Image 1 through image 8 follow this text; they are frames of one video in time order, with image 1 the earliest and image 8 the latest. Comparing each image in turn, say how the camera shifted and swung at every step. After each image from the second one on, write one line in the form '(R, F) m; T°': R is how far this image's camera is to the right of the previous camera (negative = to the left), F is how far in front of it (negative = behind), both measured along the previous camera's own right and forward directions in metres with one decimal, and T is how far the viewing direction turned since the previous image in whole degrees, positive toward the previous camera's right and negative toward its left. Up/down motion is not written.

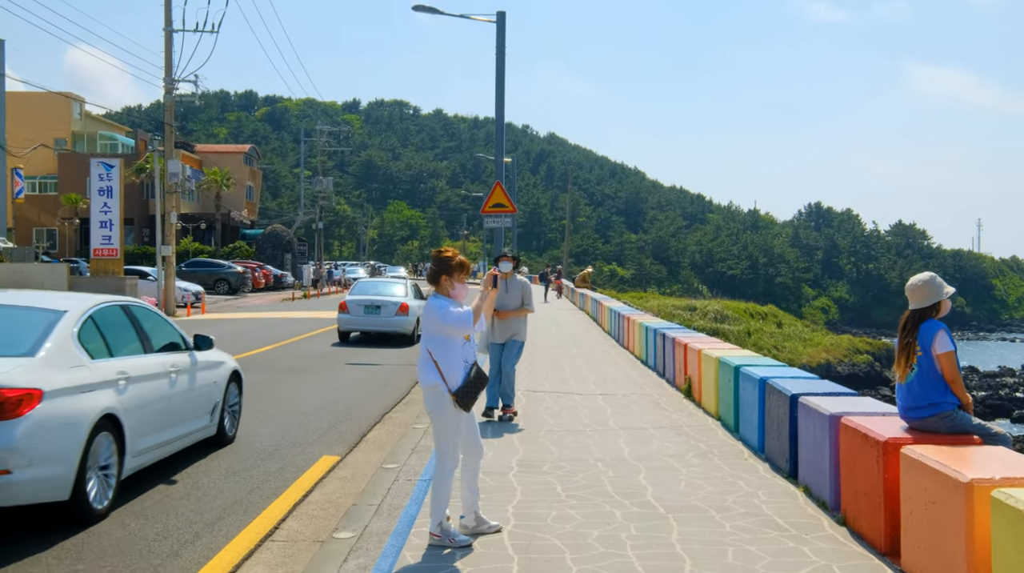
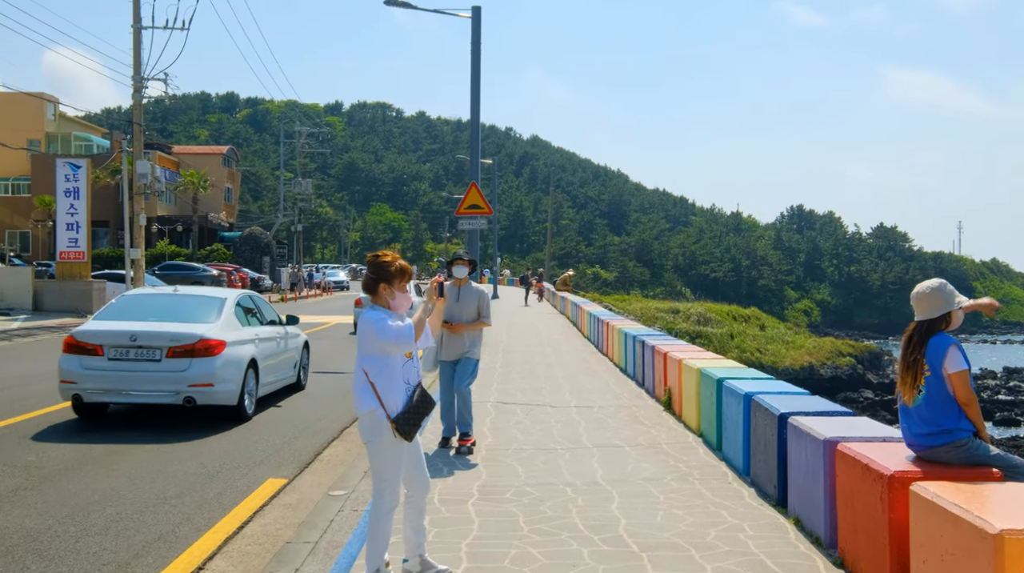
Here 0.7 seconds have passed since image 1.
(+0.2, +0.6) m; +1°
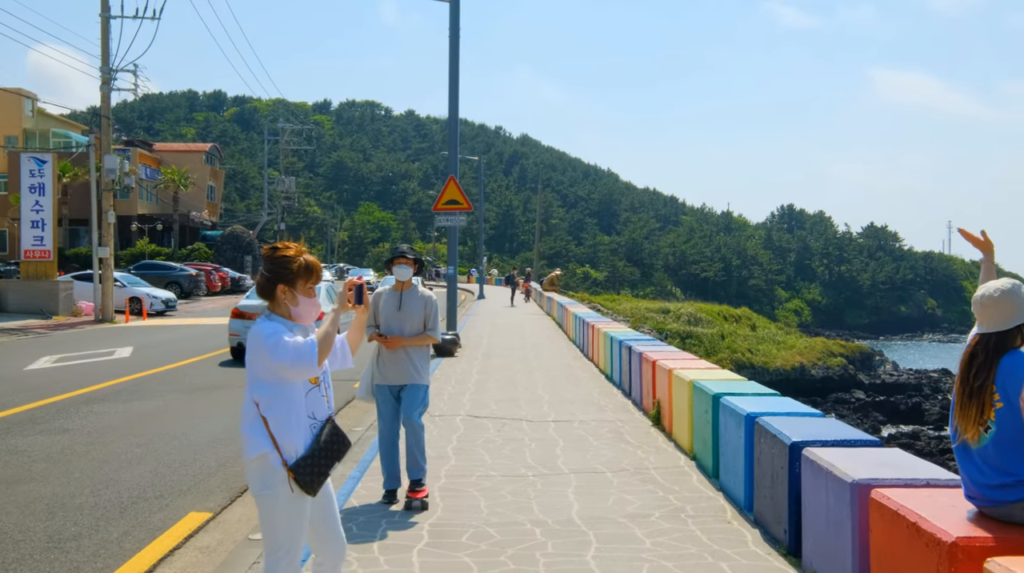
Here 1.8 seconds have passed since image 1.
(+0.2, +1.0) m; +1°
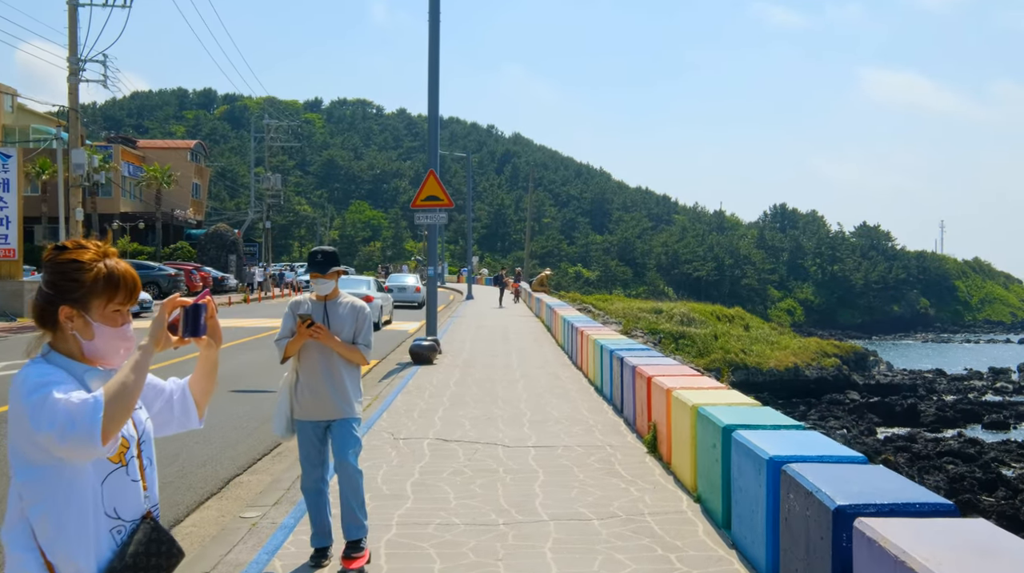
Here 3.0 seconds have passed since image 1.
(+0.2, +1.1) m; 0°
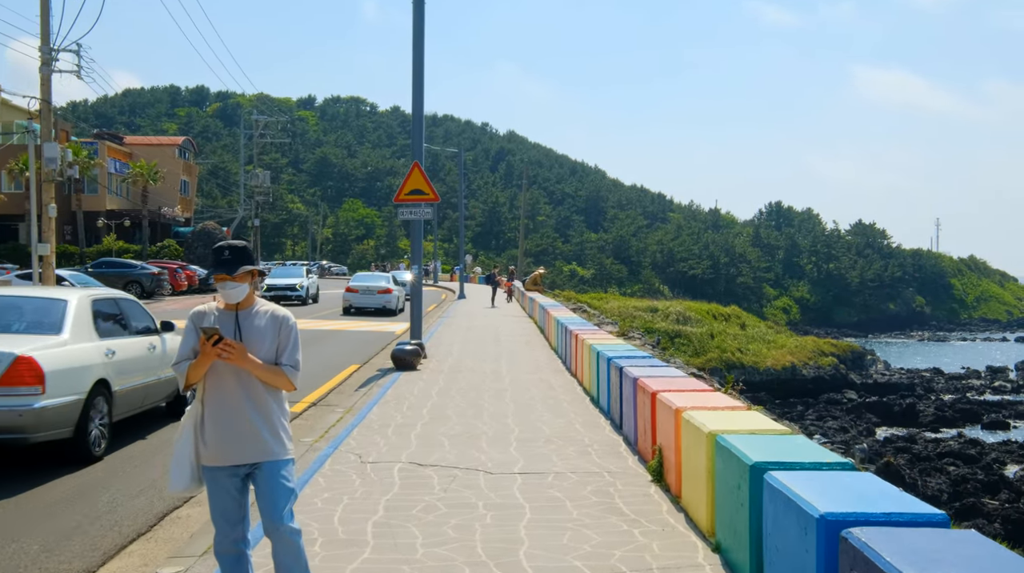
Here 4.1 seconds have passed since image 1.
(+0.1, +1.0) m; 0°
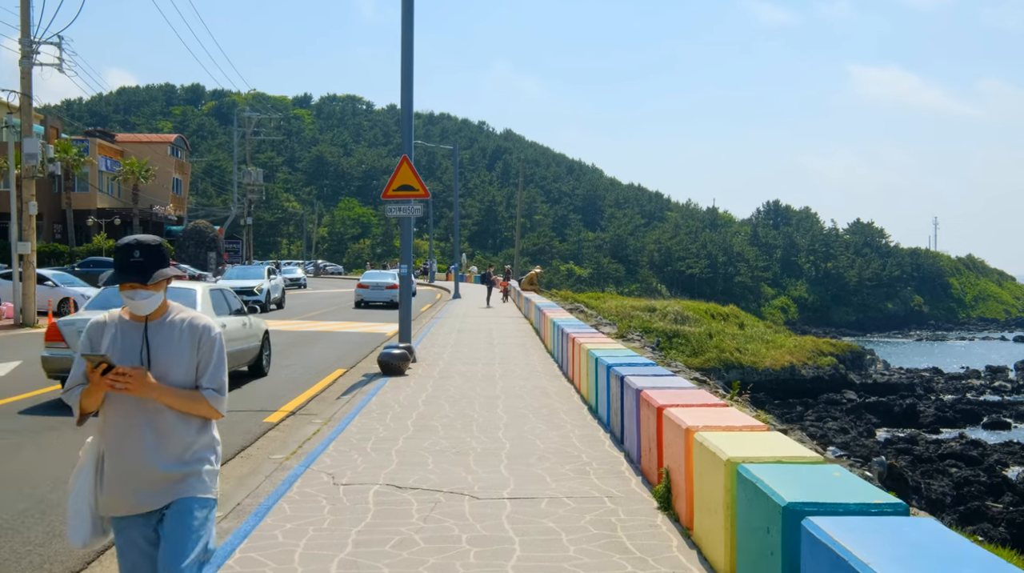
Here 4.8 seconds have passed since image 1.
(+0.1, +0.7) m; 0°
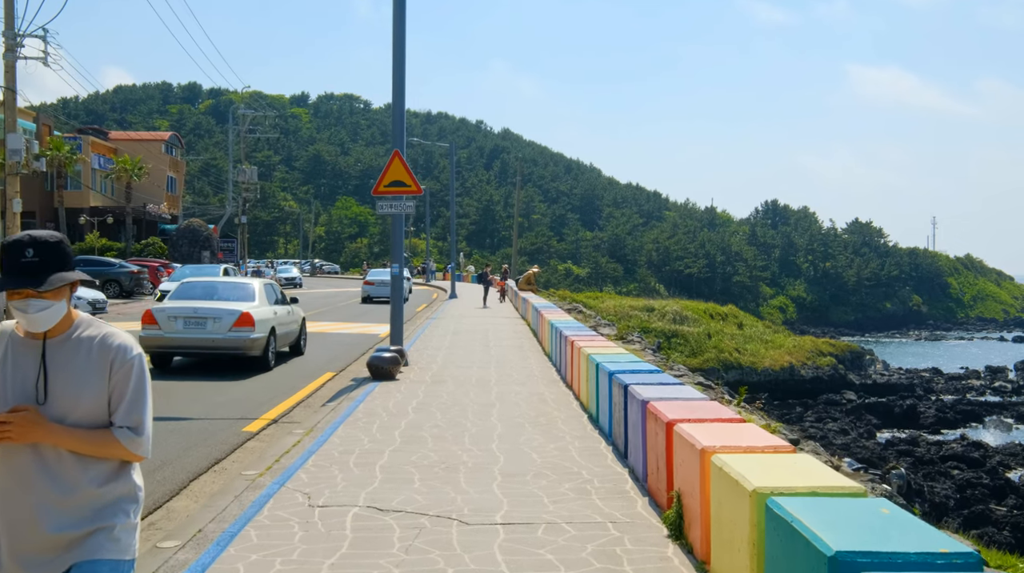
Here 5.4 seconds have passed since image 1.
(0.0, +0.6) m; 0°
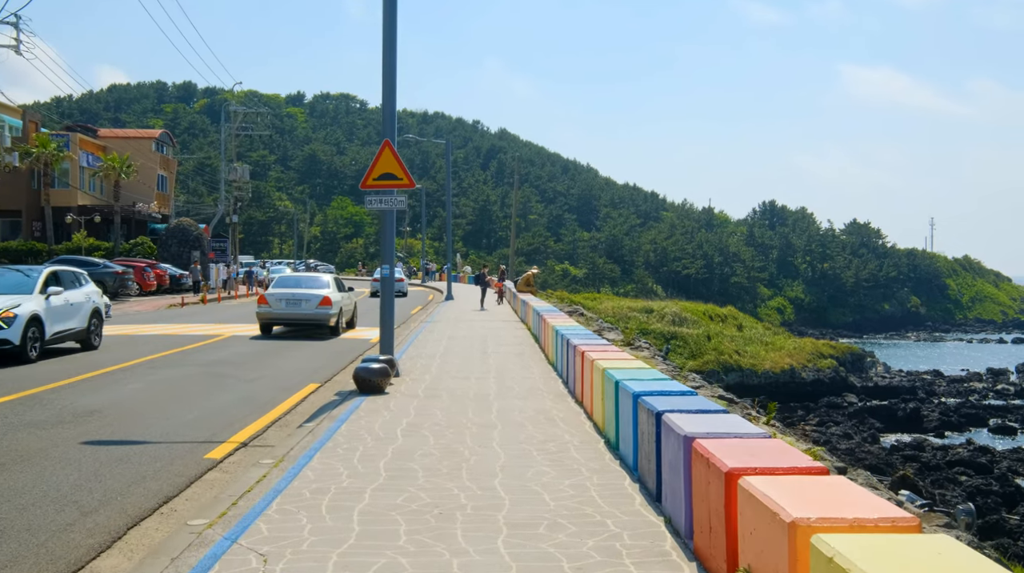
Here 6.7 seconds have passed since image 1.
(-0.1, +1.2) m; 0°
